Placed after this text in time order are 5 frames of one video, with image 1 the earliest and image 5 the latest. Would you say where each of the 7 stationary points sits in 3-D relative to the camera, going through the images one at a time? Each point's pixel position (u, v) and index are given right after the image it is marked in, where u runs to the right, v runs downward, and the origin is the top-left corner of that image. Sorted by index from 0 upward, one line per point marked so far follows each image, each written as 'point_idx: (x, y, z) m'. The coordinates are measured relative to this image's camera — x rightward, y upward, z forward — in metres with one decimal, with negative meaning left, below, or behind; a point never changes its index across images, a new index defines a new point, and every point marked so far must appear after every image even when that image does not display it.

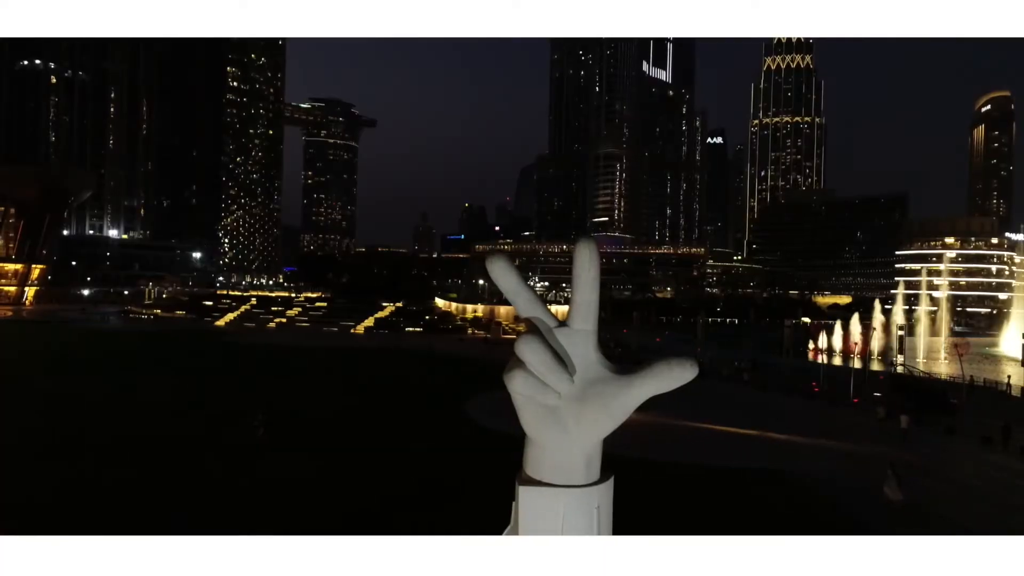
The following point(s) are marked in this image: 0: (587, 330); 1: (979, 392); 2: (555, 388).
0: (+0.3, -0.2, +4.0) m
1: (+12.3, -2.8, +18.6) m
2: (+0.1, -0.4, +4.1) m
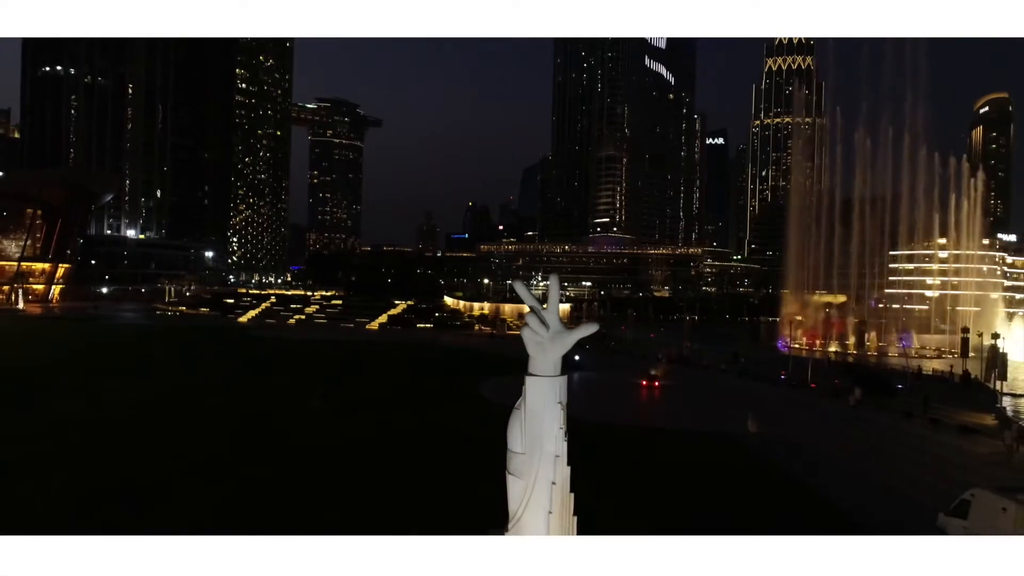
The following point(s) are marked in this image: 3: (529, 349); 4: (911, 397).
0: (+0.4, -0.2, +6.9) m
1: (+12.5, -2.8, +21.4) m
2: (+0.2, -0.4, +6.9) m
3: (+0.2, -0.6, +6.8) m
4: (+10.6, -2.9, +19.0) m
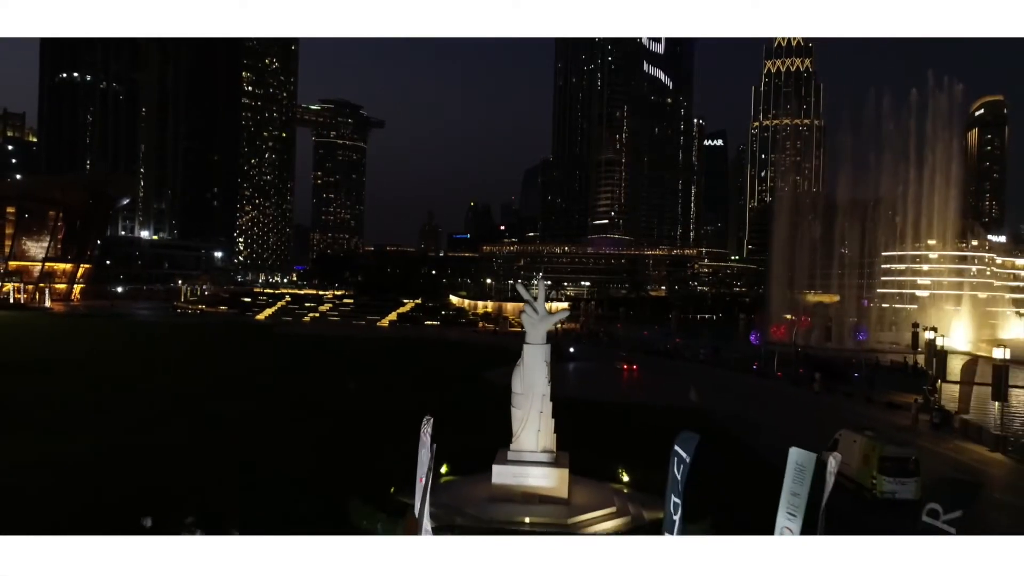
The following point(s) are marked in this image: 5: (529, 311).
0: (+0.4, -0.3, +9.7) m
1: (+12.5, -2.8, +24.2) m
2: (+0.3, -0.4, +9.7) m
3: (+0.2, -0.6, +9.6) m
4: (+10.7, -2.9, +21.8) m
5: (+0.3, -0.3, +9.7) m
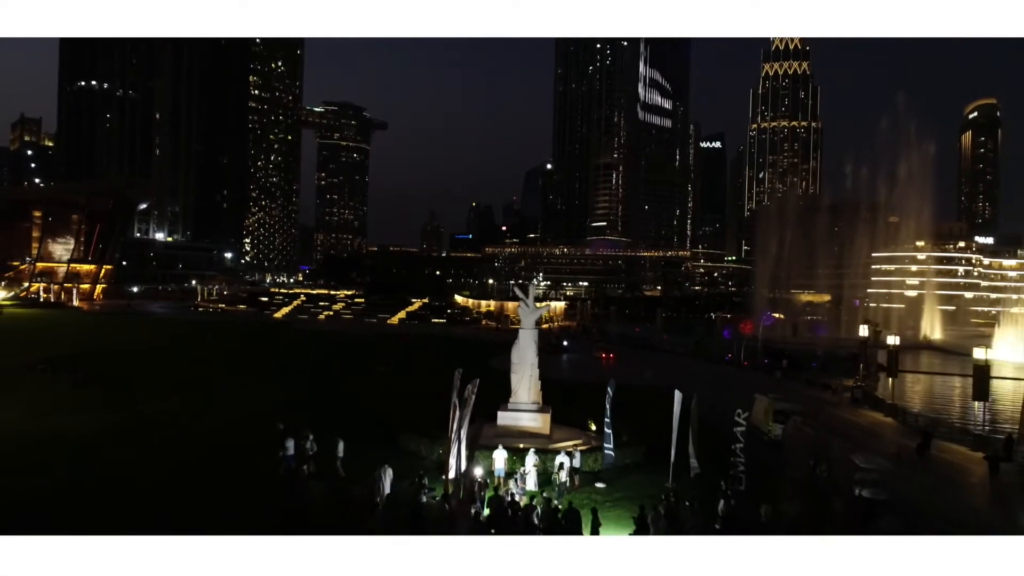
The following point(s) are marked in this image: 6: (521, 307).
0: (+0.4, -0.3, +13.1) m
1: (+12.5, -2.9, +27.5) m
2: (+0.3, -0.4, +13.1) m
3: (+0.2, -0.6, +13.0) m
4: (+10.7, -3.0, +25.2) m
5: (+0.2, -0.3, +13.1) m
6: (+0.2, -0.3, +13.2) m
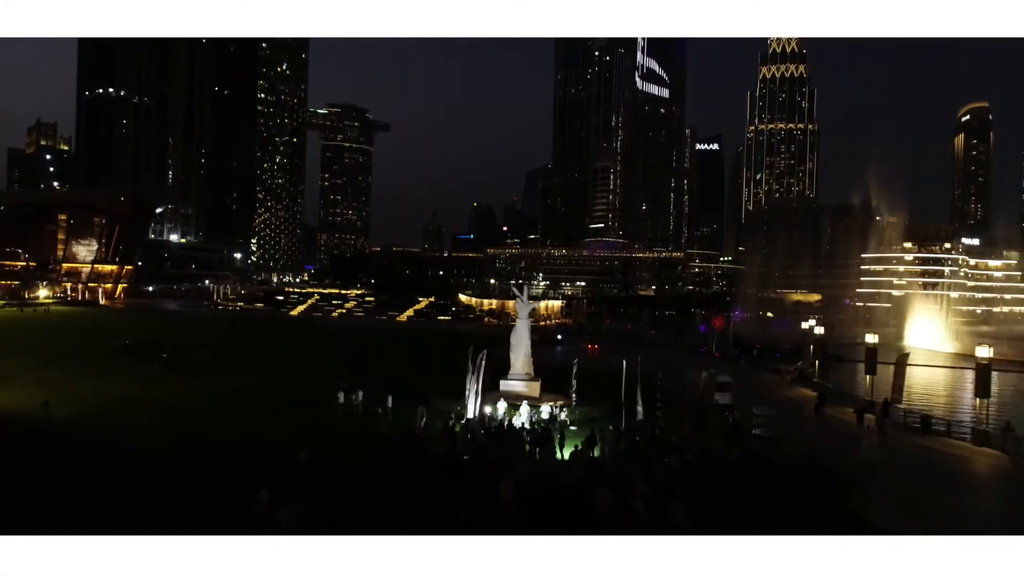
0: (+0.4, -0.3, +16.8) m
1: (+12.5, -2.9, +31.2) m
2: (+0.2, -0.4, +16.8) m
3: (+0.2, -0.6, +16.7) m
4: (+10.7, -3.0, +28.9) m
5: (+0.2, -0.3, +16.8) m
6: (+0.1, -0.3, +16.8) m
